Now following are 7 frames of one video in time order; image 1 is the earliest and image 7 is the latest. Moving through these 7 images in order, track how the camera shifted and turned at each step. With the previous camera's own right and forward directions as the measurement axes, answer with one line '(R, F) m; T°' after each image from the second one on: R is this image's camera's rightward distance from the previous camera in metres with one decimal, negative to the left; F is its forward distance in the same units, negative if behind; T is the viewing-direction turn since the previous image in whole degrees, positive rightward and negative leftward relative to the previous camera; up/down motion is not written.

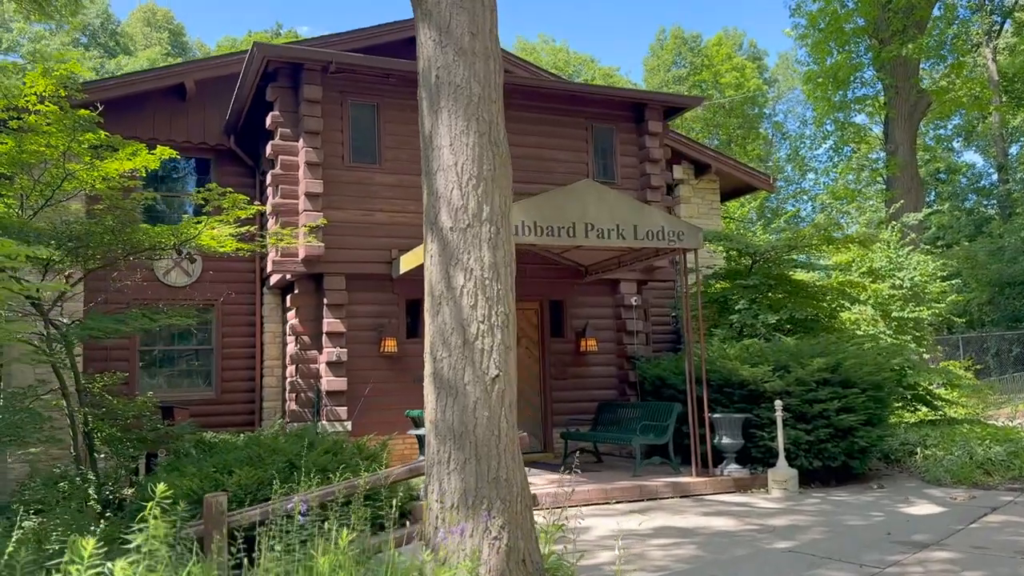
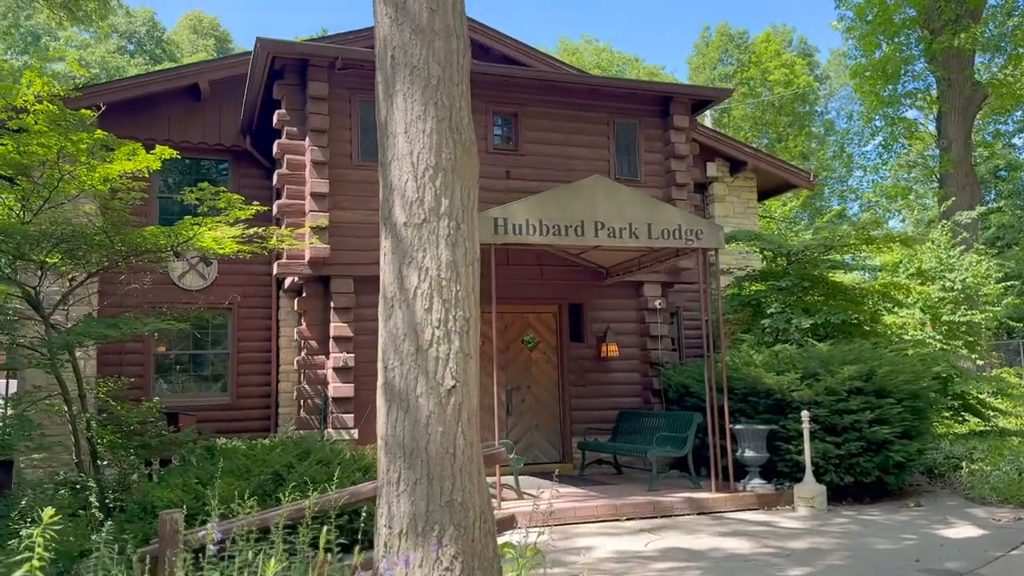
(+0.4, +0.5) m; -3°
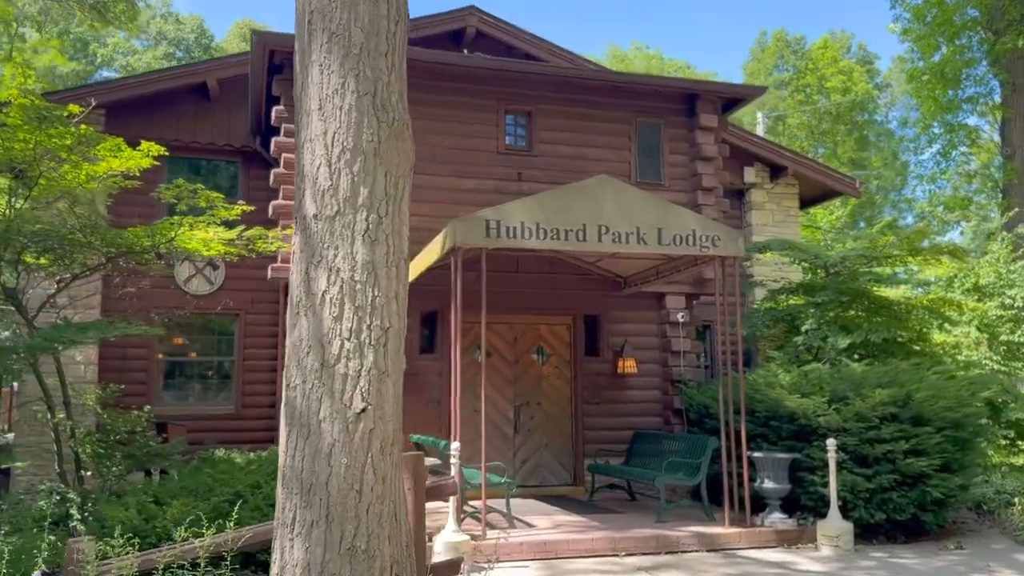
(+0.5, +0.7) m; -4°
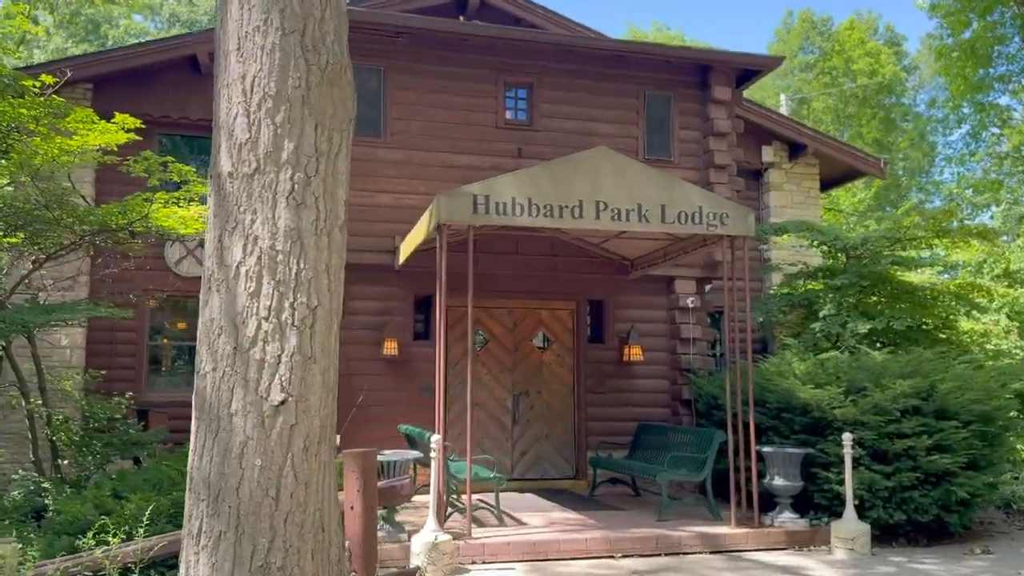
(+0.3, +0.5) m; -1°
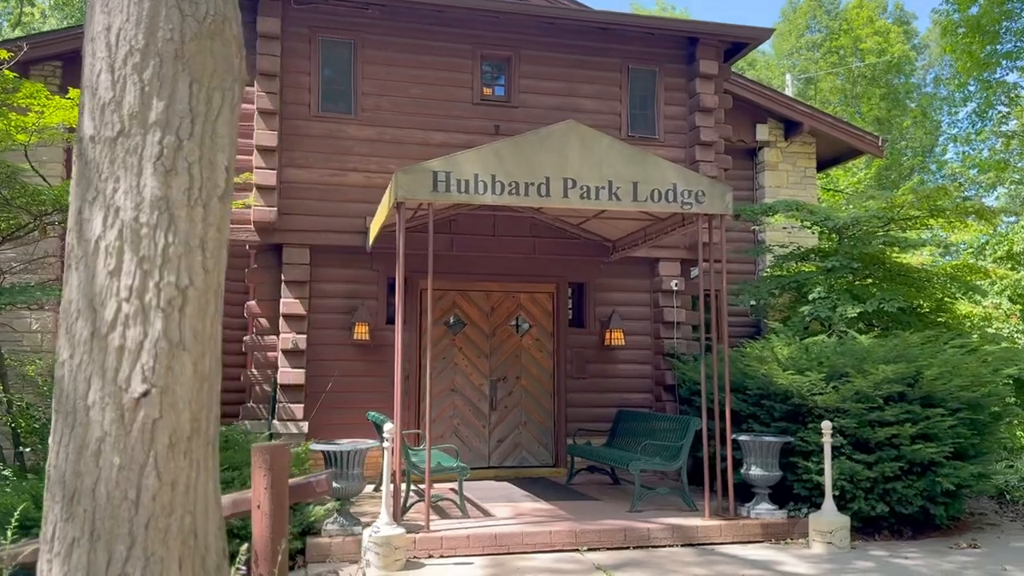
(+0.4, +0.3) m; -1°
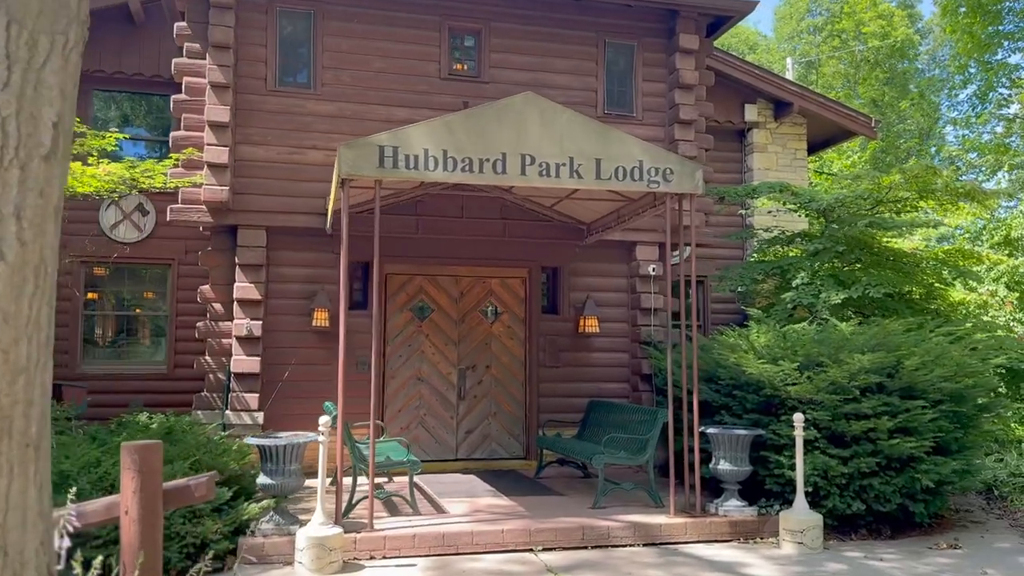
(+0.4, +0.4) m; 0°
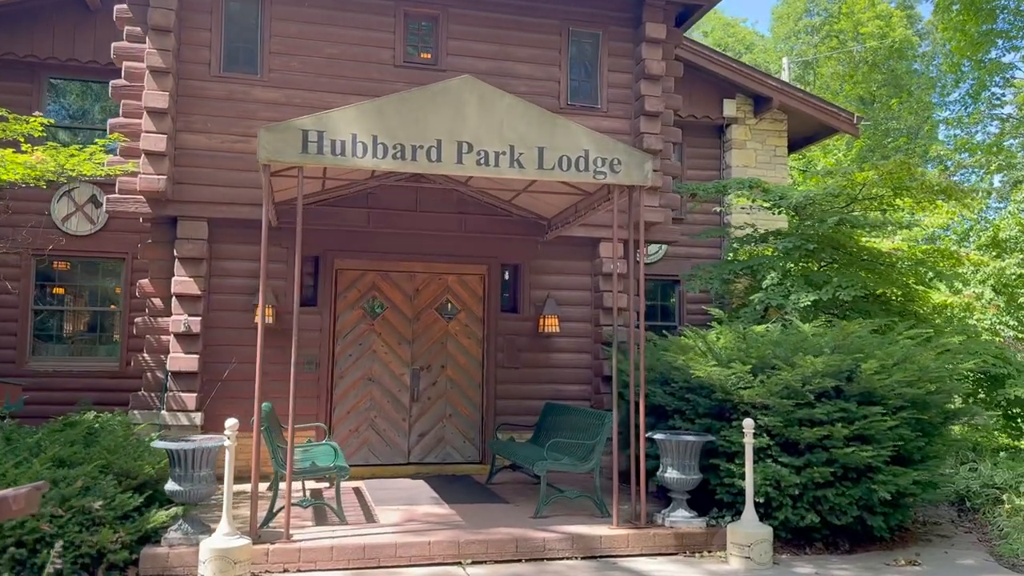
(+0.5, +0.4) m; 0°
